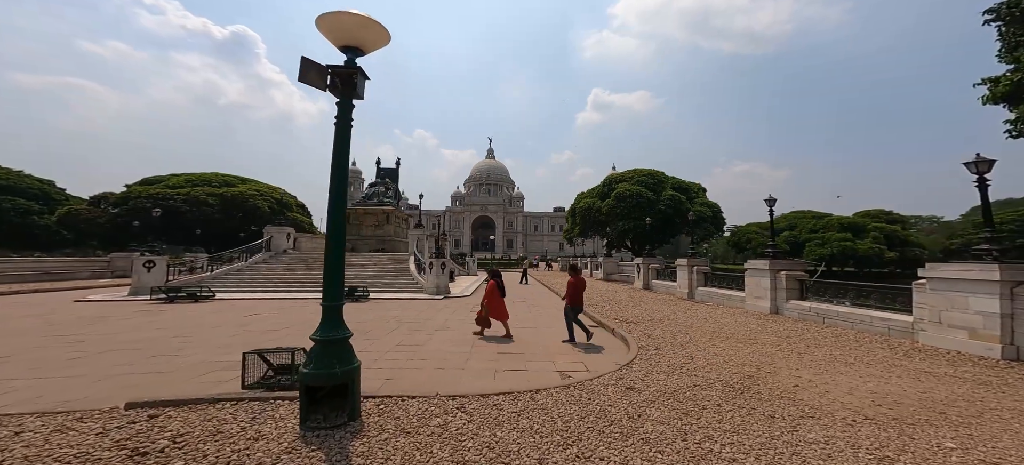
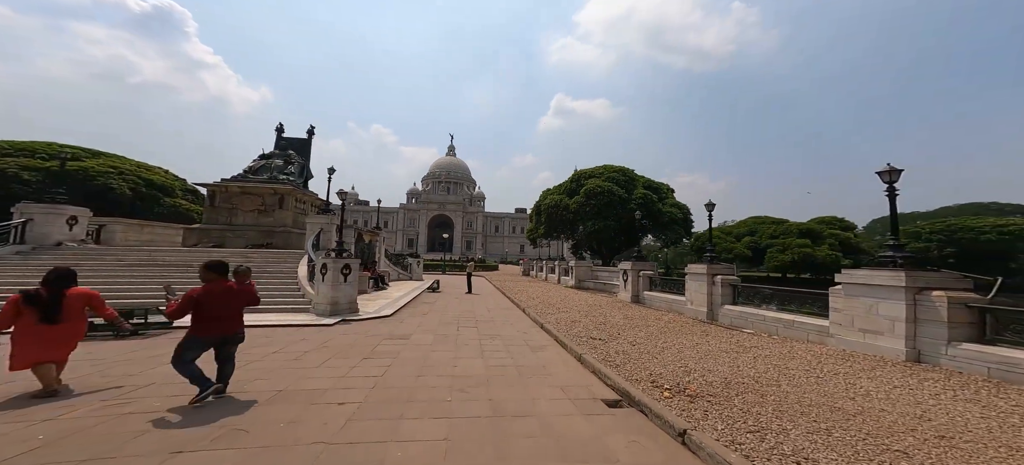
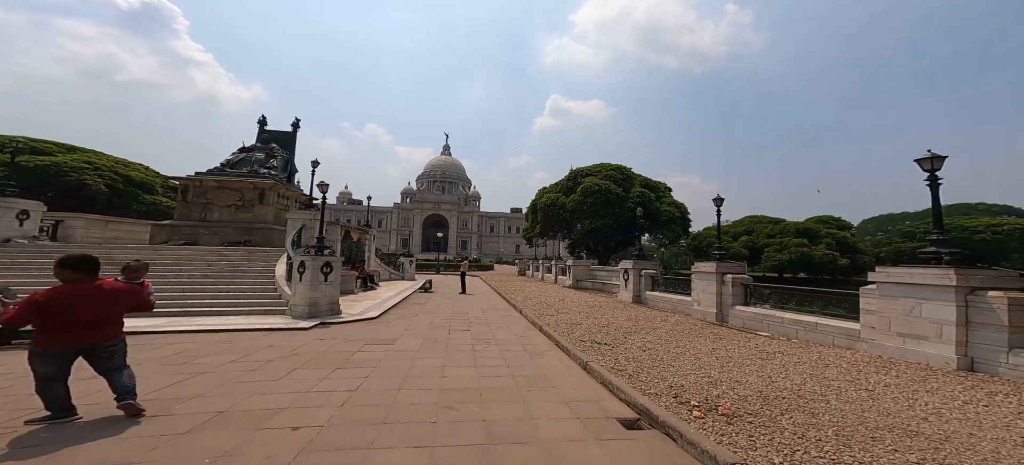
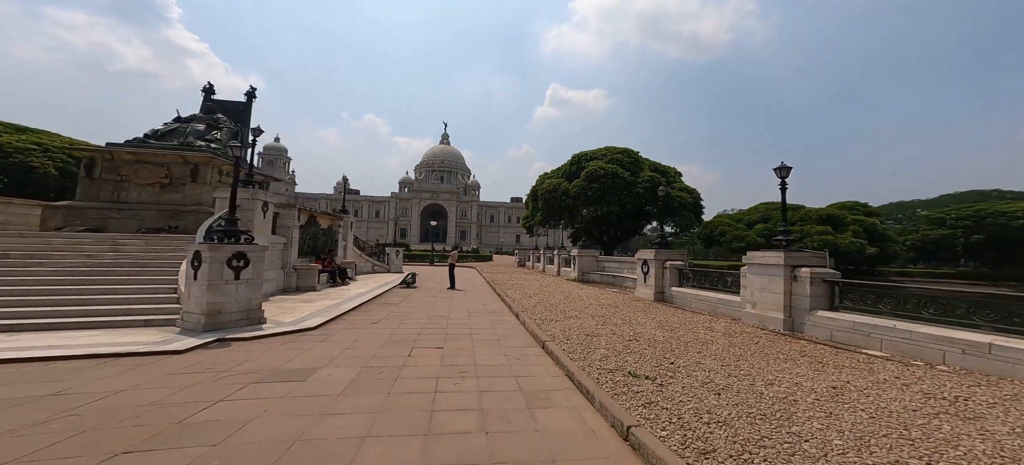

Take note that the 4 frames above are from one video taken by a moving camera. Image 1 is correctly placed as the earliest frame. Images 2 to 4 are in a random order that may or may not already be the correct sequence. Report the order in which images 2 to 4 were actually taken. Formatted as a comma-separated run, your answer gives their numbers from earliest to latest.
2, 3, 4
